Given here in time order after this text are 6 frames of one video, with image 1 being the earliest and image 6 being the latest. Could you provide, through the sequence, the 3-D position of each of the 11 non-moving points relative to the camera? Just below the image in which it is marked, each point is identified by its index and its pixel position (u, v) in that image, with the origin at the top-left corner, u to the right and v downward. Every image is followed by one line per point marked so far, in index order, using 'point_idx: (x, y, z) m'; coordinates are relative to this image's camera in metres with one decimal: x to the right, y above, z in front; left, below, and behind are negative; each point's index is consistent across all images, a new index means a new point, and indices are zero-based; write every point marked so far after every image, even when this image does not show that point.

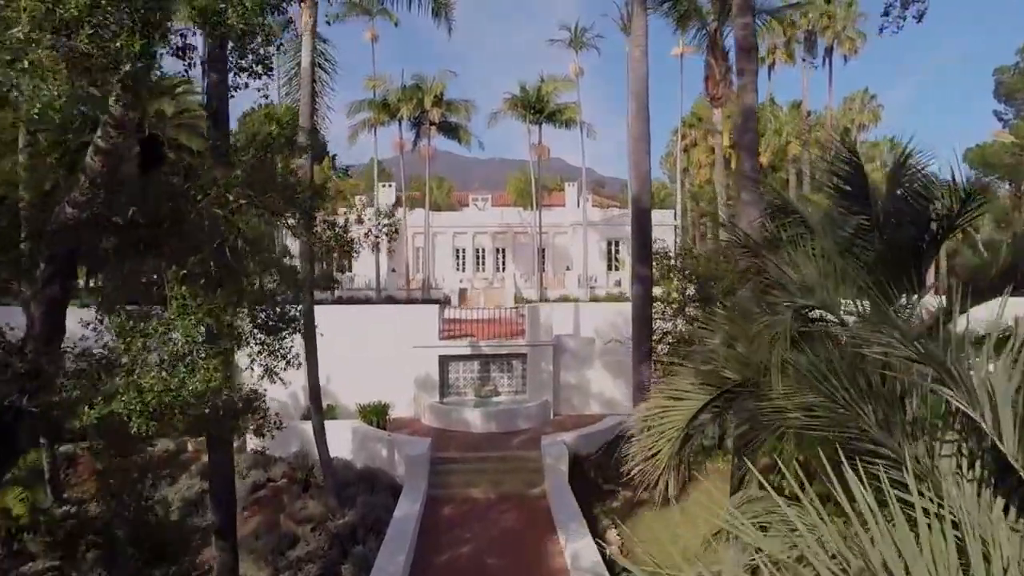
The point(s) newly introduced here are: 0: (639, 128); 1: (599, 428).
0: (+1.9, +2.3, +10.5) m
1: (+1.5, -2.4, +12.4) m
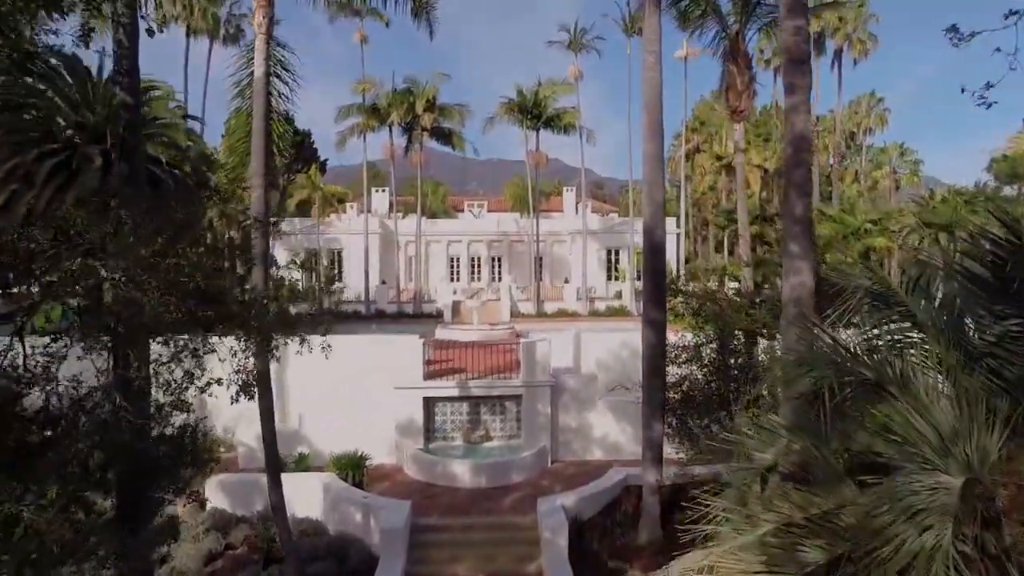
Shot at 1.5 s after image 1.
0: (+1.8, +1.7, +9.0) m
1: (+1.4, -3.0, +10.9) m
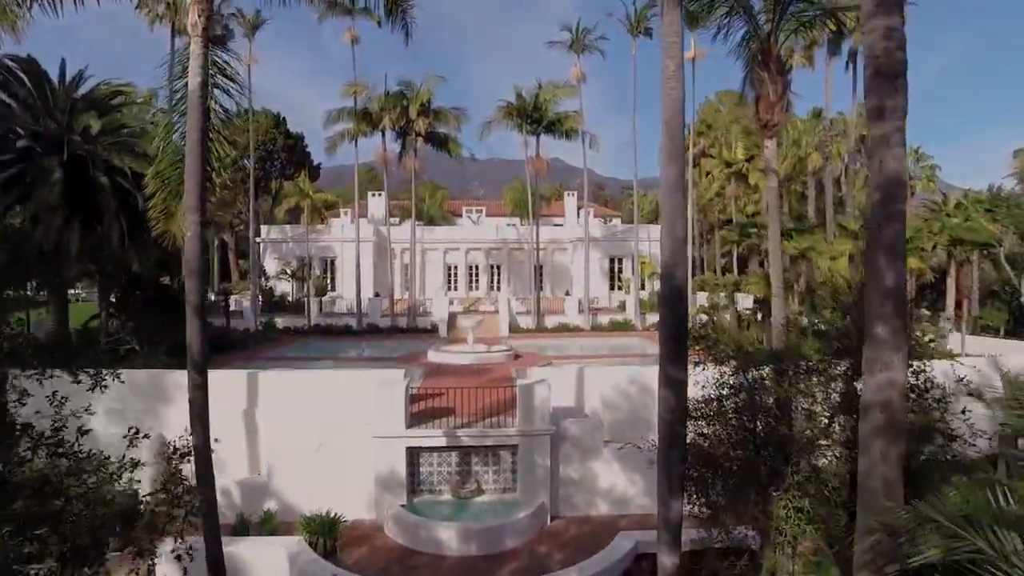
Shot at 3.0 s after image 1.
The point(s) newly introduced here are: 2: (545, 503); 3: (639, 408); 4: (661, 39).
0: (+1.7, +1.2, +7.5) m
1: (+1.3, -3.5, +9.4) m
2: (+0.5, -3.3, +11.2) m
3: (+2.3, -2.2, +13.3) m
4: (+1.6, +2.6, +7.6) m
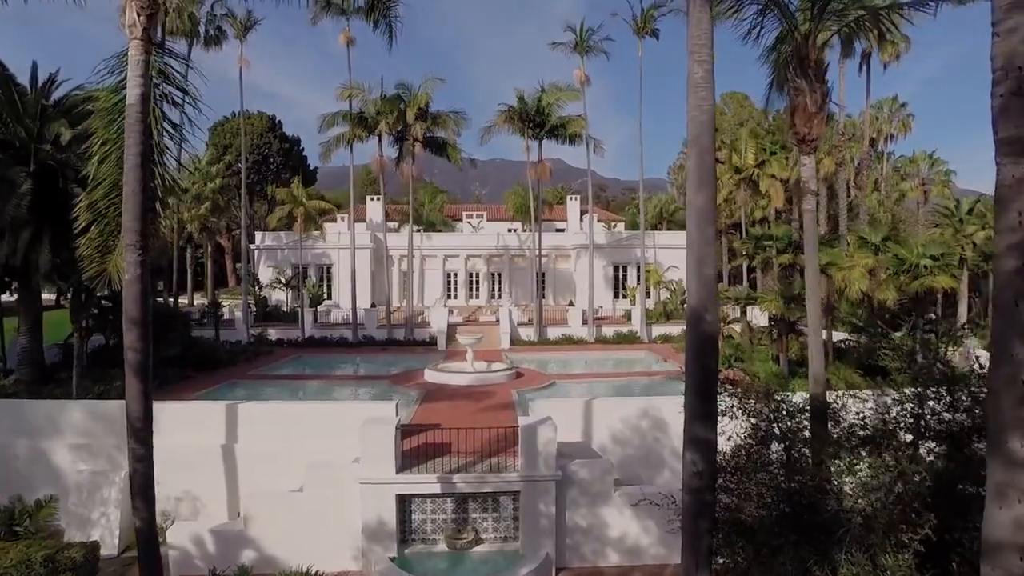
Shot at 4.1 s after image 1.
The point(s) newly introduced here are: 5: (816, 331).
0: (+1.7, +0.8, +6.4) m
1: (+1.3, -4.0, +8.3) m
2: (+0.5, -3.8, +10.1) m
3: (+2.3, -2.7, +12.2) m
4: (+1.6, +2.2, +6.5) m
5: (+3.5, -0.5, +8.3) m
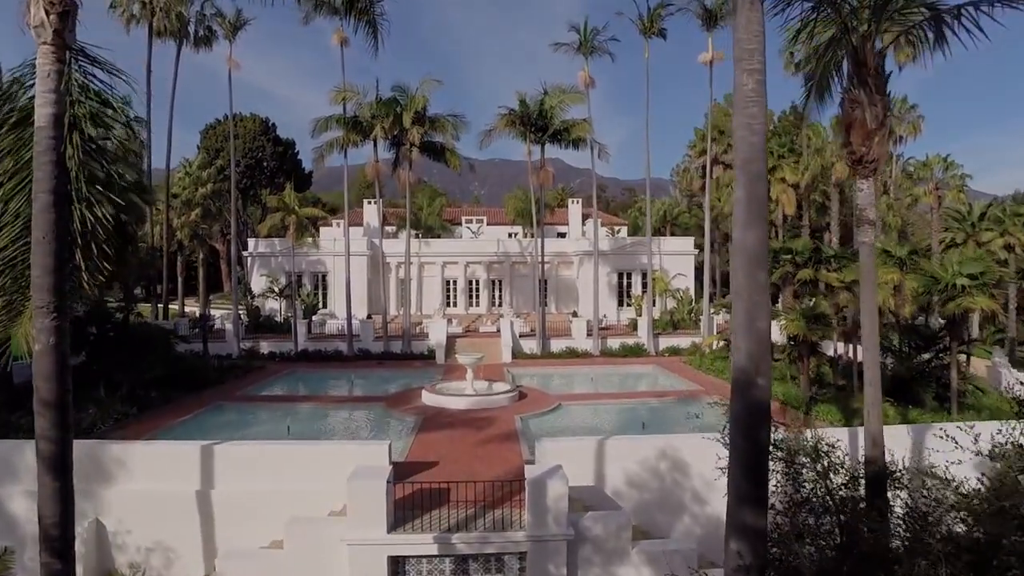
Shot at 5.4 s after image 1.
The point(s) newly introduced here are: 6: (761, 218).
0: (+1.8, +0.3, +5.3) m
1: (+1.4, -4.4, +7.1) m
2: (+0.6, -4.2, +8.9) m
3: (+2.4, -3.1, +11.0) m
4: (+1.7, +1.8, +5.4) m
5: (+3.6, -0.9, +7.2) m
6: (+1.8, +0.5, +5.3) m
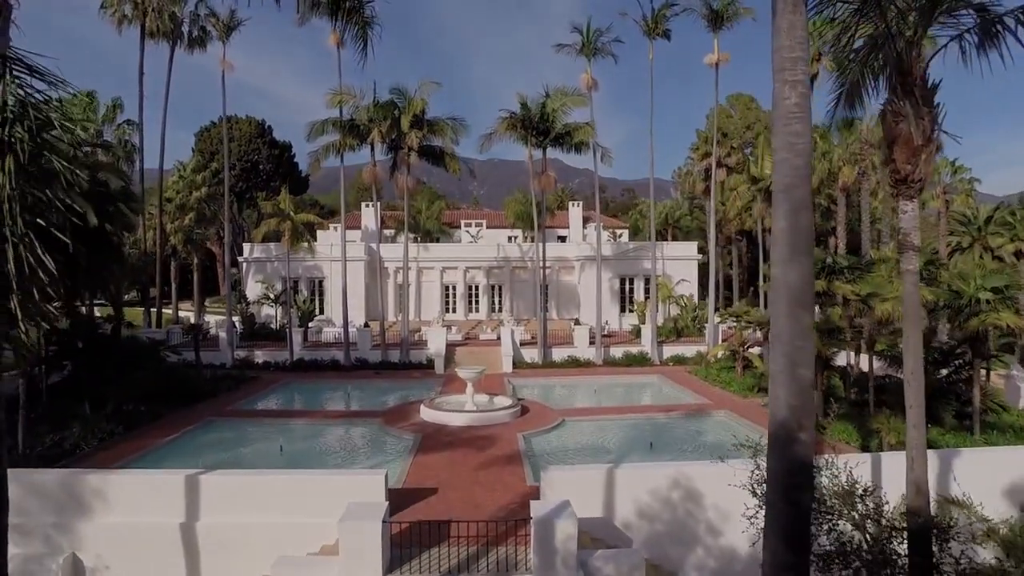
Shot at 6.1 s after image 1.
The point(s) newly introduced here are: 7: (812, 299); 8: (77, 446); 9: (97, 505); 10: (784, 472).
0: (+1.8, 0.0, +4.6) m
1: (+1.4, -4.7, +6.5) m
2: (+0.7, -4.5, +8.3) m
3: (+2.5, -3.4, +10.4) m
4: (+1.7, +1.5, +4.7) m
5: (+3.6, -1.2, +6.5) m
6: (+1.9, +0.2, +4.7) m
7: (+2.0, -0.1, +4.7) m
8: (-8.6, -3.1, +14.2) m
9: (-5.9, -3.1, +10.2) m
10: (+1.8, -1.2, +4.7) m
